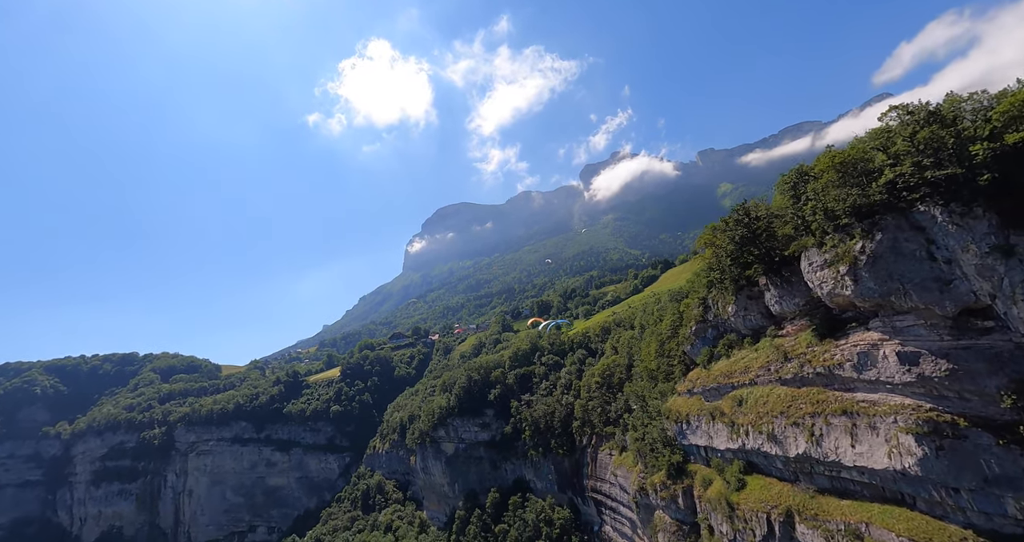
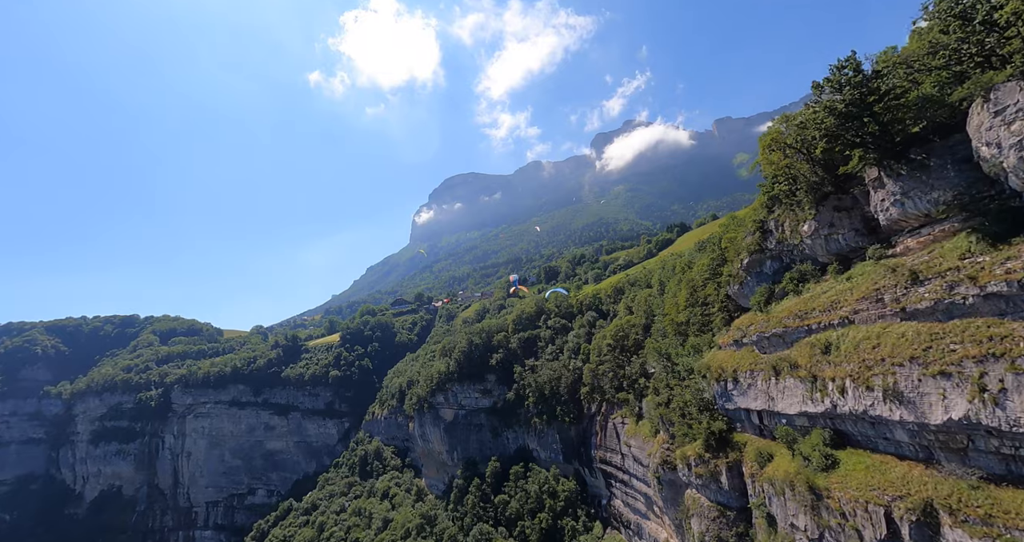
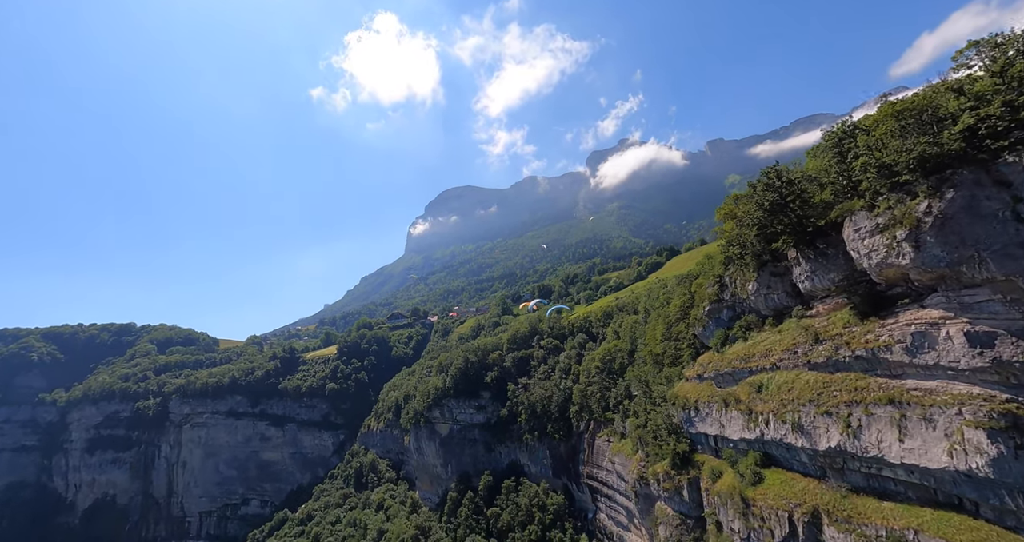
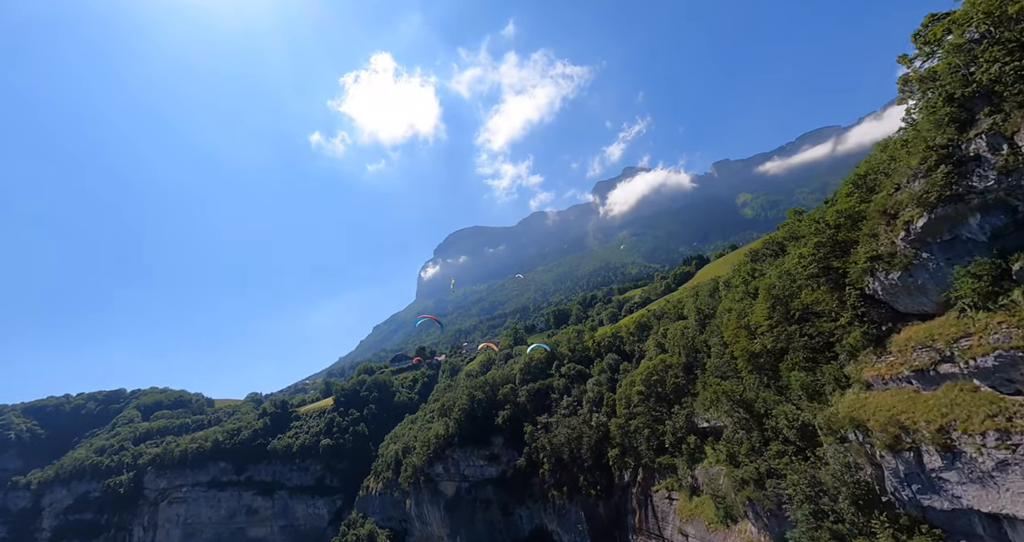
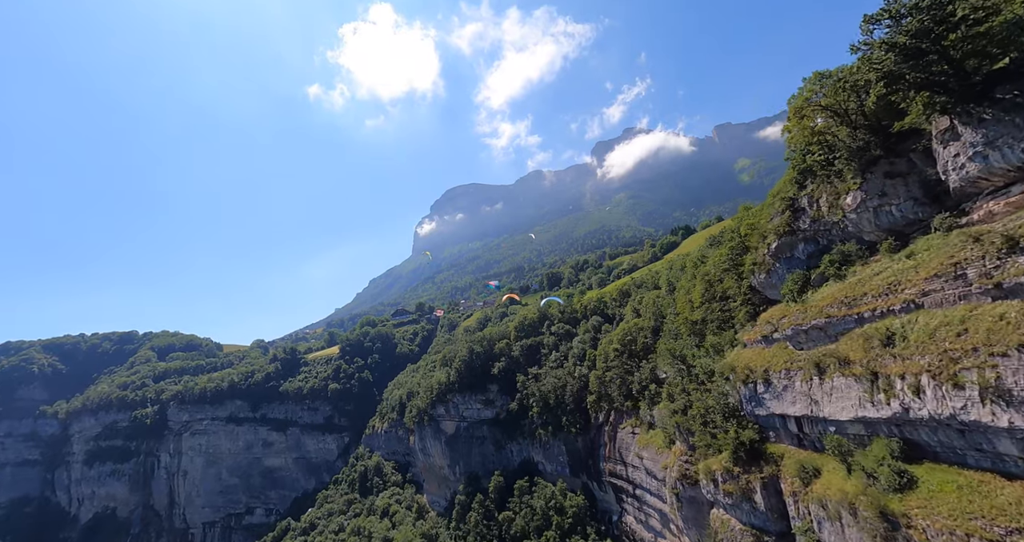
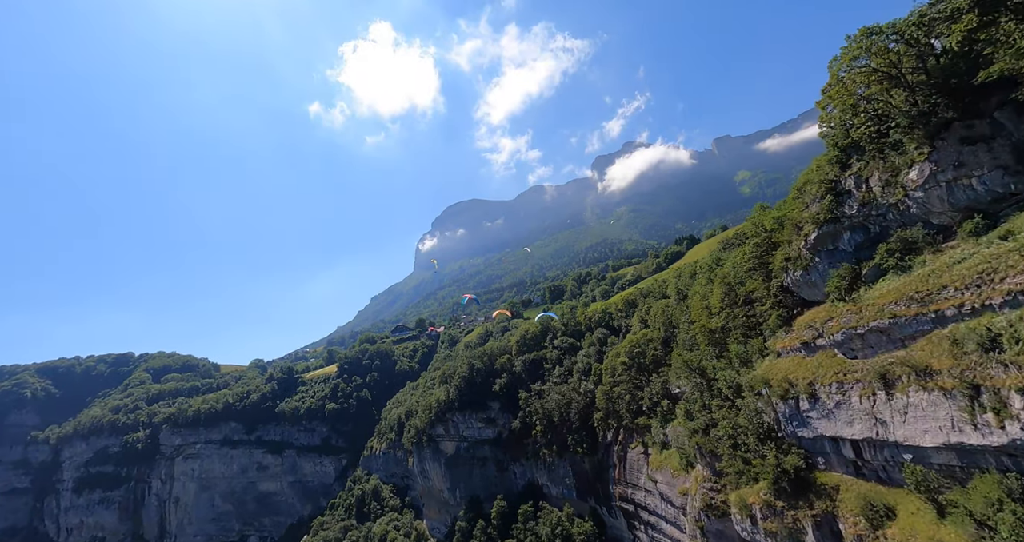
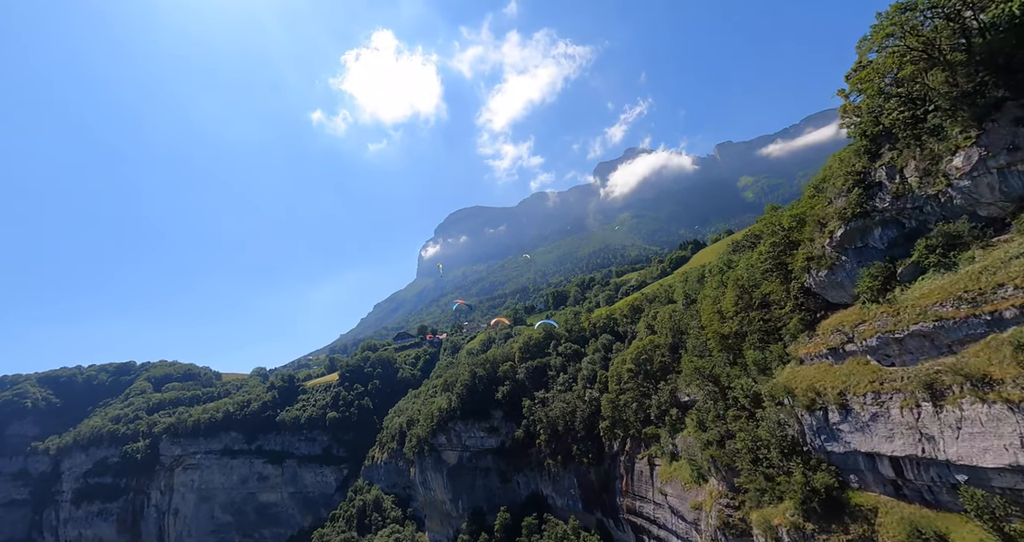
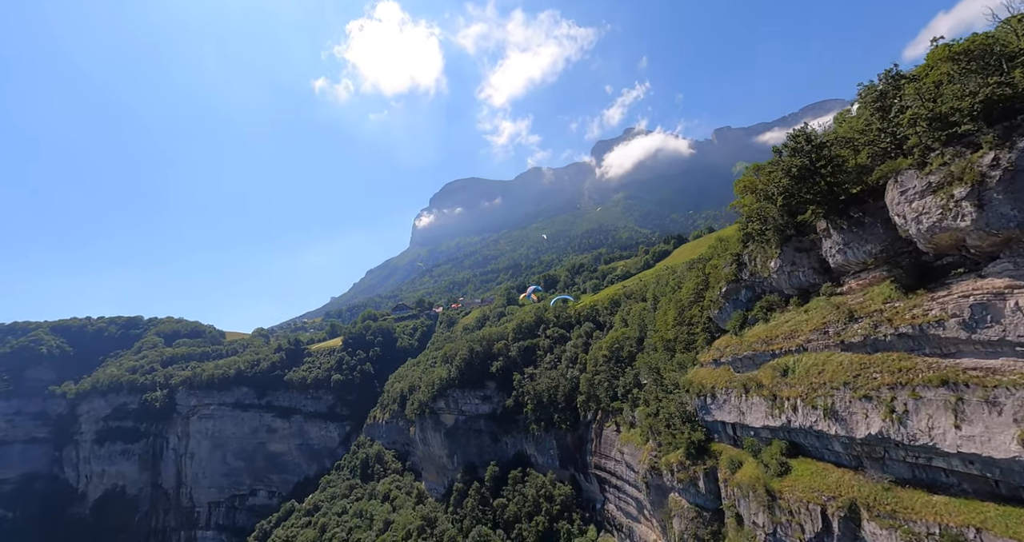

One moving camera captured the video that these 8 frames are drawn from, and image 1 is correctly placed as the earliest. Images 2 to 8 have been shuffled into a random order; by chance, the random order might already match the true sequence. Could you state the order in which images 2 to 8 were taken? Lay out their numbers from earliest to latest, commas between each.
3, 8, 2, 5, 6, 7, 4
